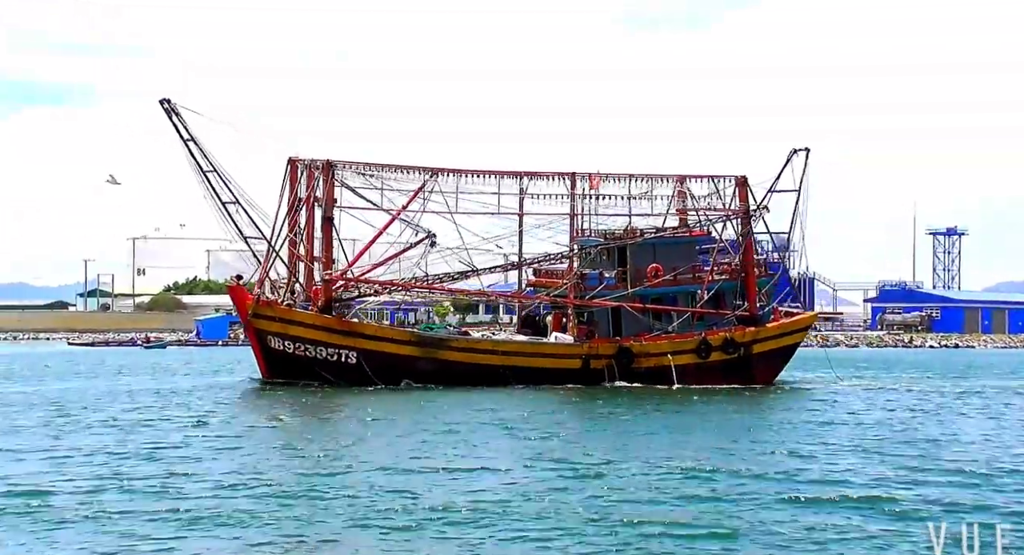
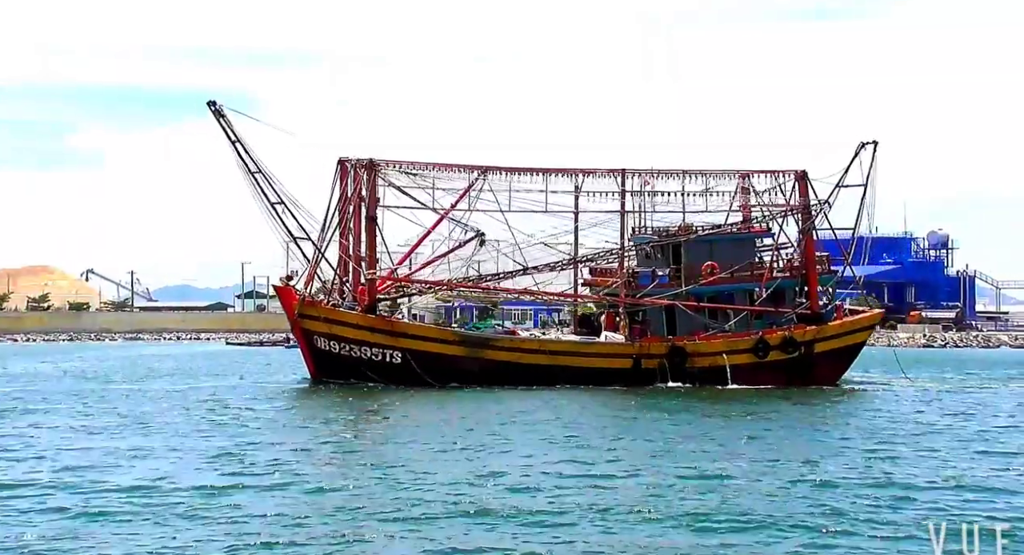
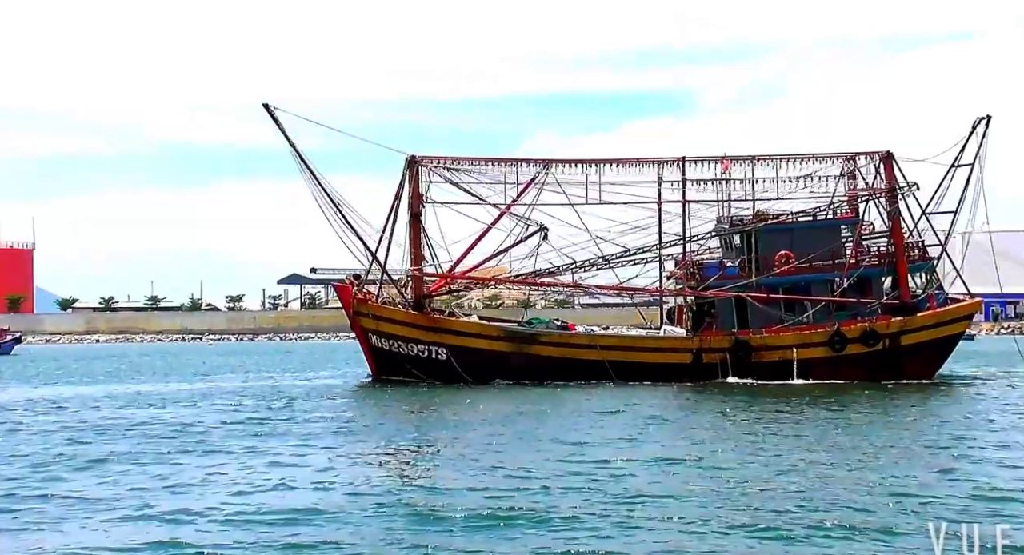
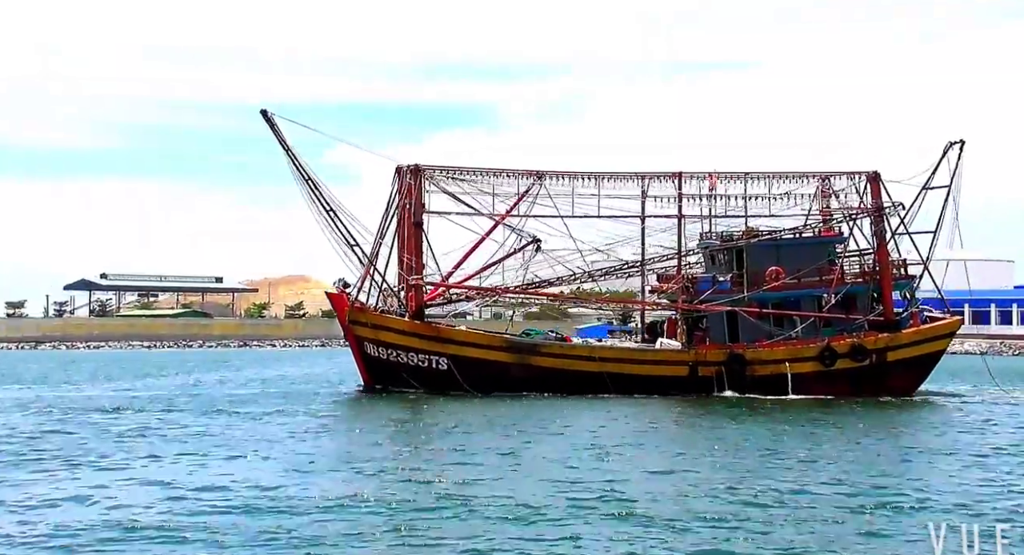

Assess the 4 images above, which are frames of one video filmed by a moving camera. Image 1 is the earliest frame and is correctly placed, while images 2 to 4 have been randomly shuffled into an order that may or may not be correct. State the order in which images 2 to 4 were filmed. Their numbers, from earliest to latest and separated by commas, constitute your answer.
2, 4, 3
